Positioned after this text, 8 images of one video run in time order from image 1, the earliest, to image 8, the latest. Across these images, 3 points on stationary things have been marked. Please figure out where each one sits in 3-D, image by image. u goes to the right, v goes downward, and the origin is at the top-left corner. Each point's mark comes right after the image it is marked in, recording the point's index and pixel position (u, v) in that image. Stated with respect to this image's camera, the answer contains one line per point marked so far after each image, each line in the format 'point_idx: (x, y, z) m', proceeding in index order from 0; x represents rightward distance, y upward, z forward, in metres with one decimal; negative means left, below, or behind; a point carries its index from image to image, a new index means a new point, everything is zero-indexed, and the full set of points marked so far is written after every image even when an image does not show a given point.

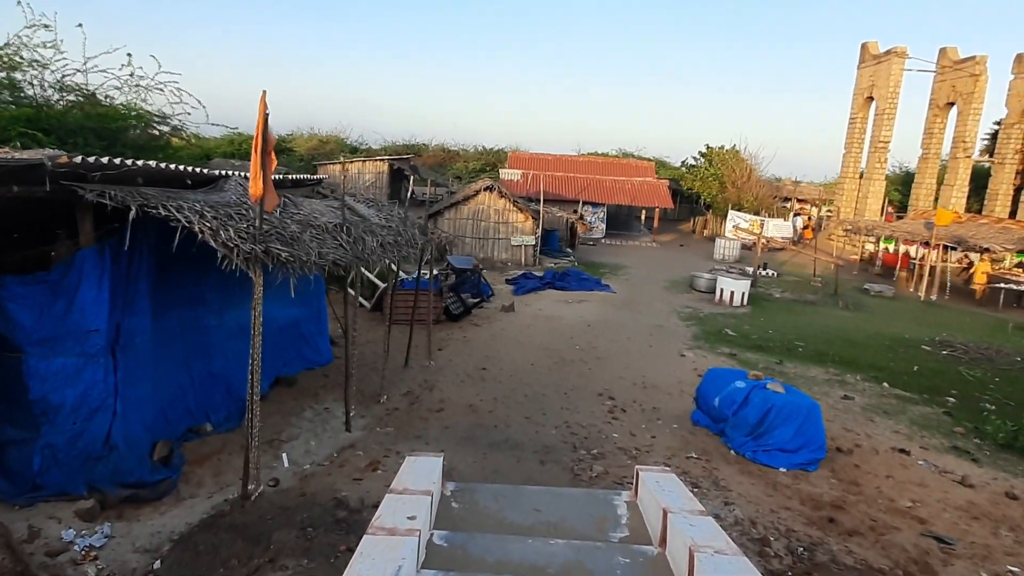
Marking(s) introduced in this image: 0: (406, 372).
0: (-1.7, -1.4, +10.8) m
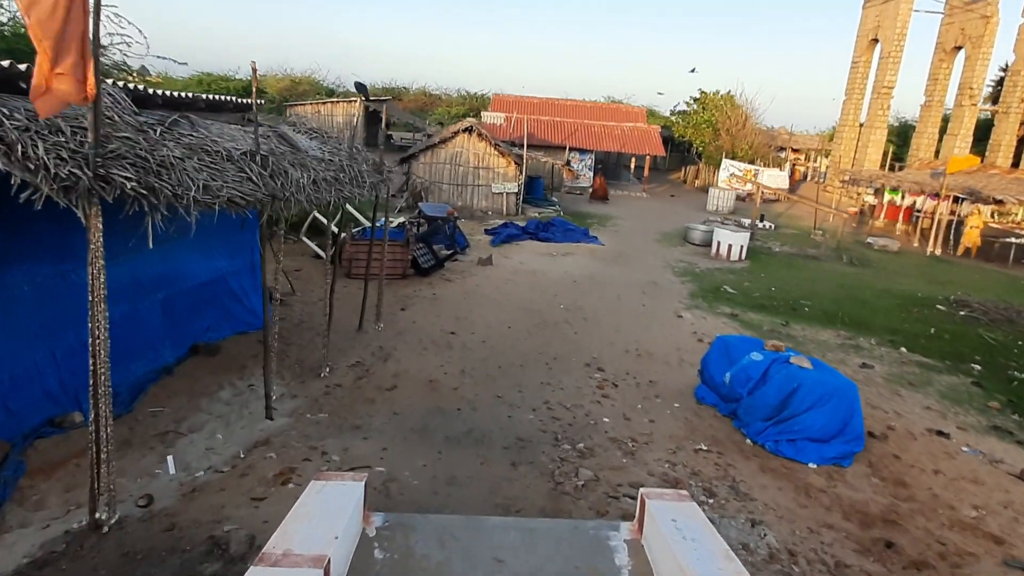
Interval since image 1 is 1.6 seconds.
0: (-2.1, -0.7, +9.2) m
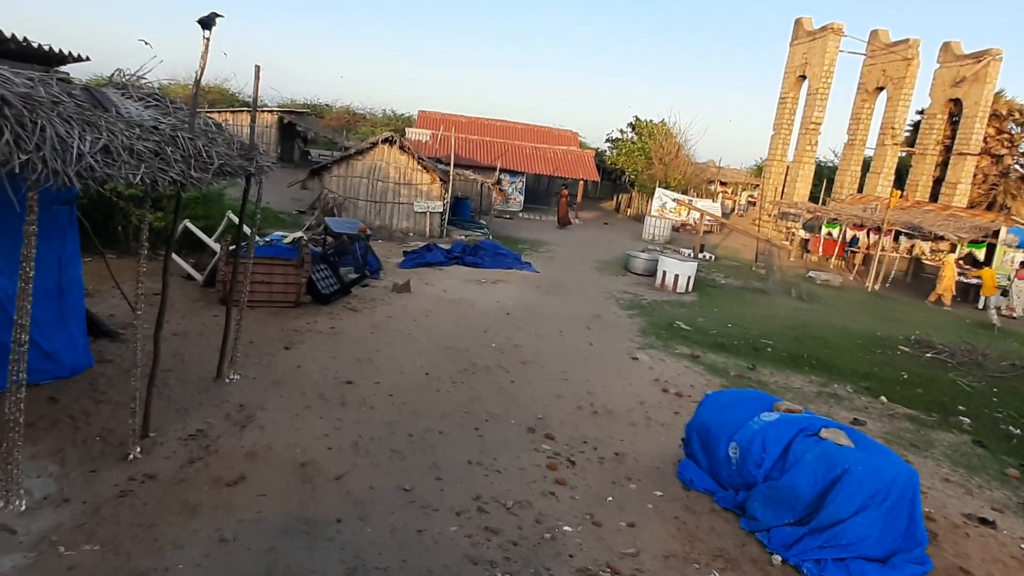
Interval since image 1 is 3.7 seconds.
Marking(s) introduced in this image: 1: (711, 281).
0: (-2.9, -1.0, +6.5) m
1: (+5.8, +0.2, +19.5) m
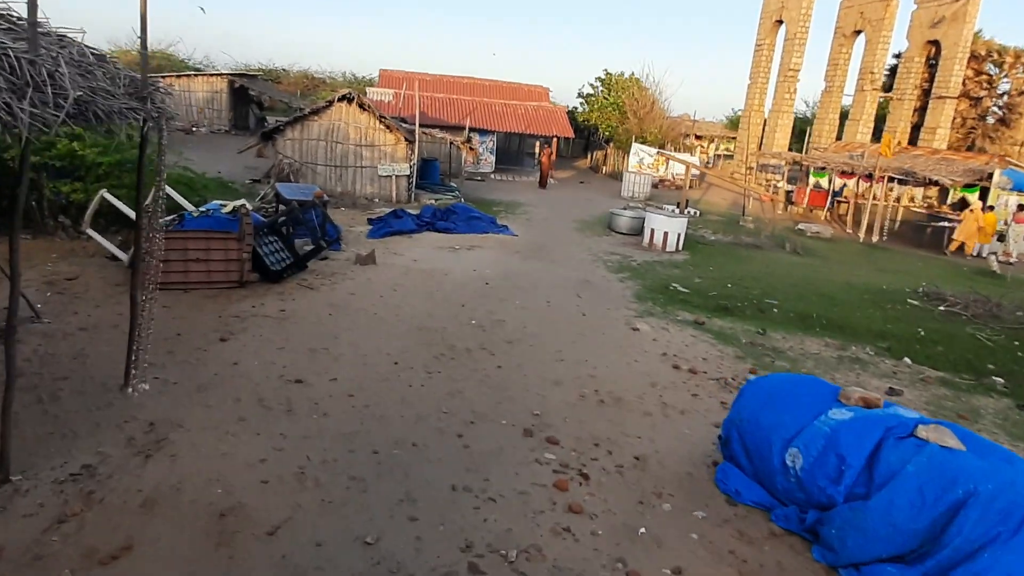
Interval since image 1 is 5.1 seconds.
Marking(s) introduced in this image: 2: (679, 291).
0: (-3.0, -0.9, +5.0) m
1: (+5.2, +1.4, +18.3) m
2: (+3.0, -0.1, +12.1) m
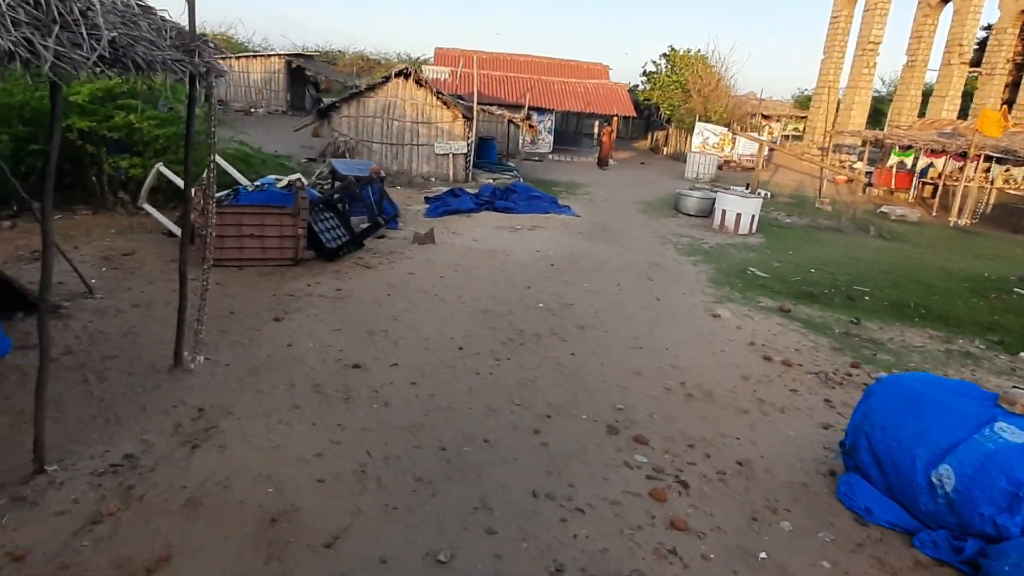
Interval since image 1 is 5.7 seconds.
0: (-2.4, -0.7, +4.6) m
1: (+6.7, +1.7, +17.2) m
2: (+4.1, +0.2, +11.2) m
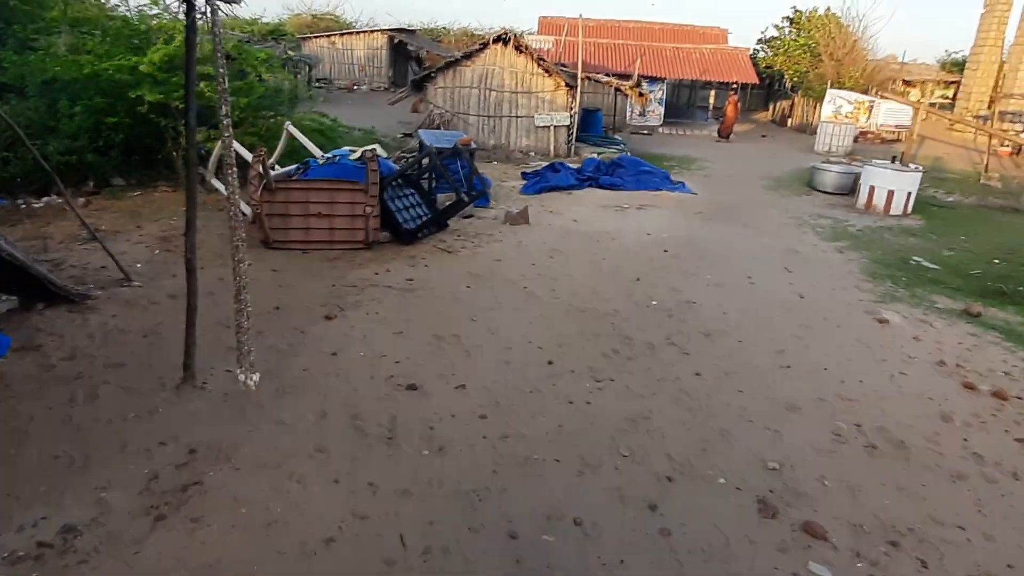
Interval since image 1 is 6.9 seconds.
0: (-1.9, -0.7, +3.6) m
1: (+9.1, +1.9, +14.5) m
2: (+5.6, +0.3, +9.1) m
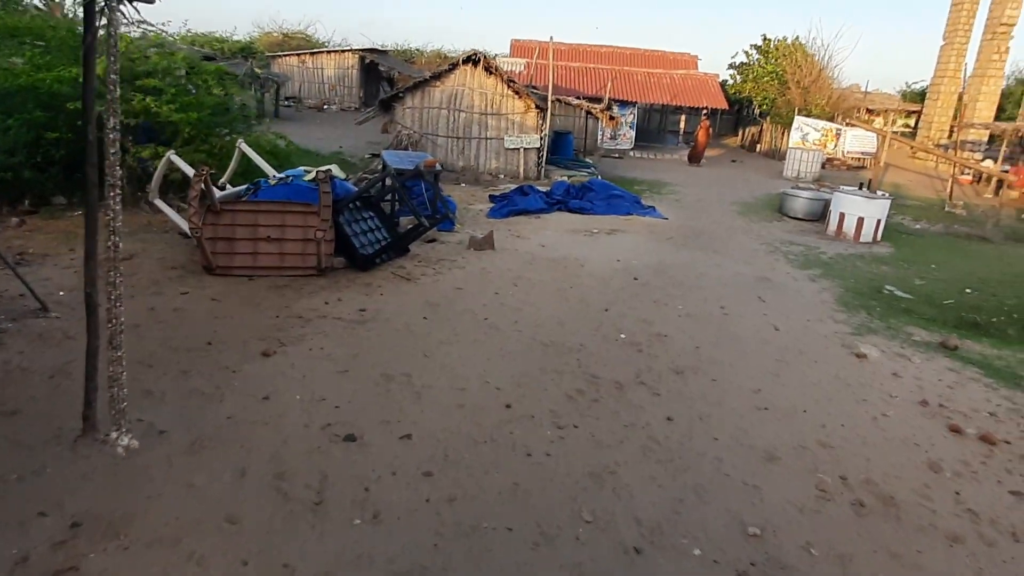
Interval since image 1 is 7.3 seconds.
0: (-2.1, -0.9, +3.1) m
1: (+8.4, +1.3, +14.5) m
2: (+5.1, -0.1, +8.9) m
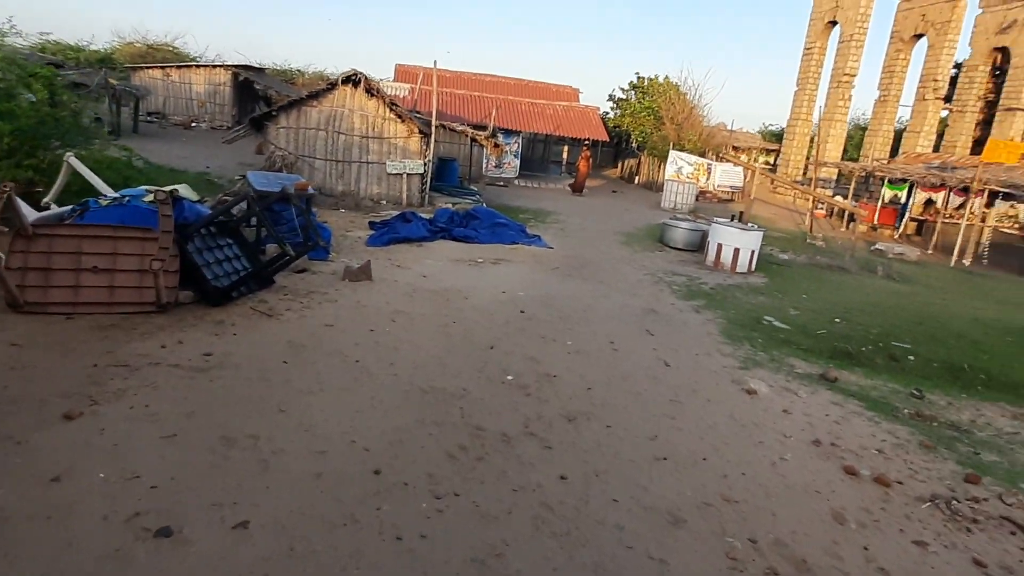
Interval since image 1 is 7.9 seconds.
0: (-2.6, -1.1, +2.0) m
1: (+5.9, +0.7, +15.1) m
2: (+3.6, -0.5, +9.0) m
